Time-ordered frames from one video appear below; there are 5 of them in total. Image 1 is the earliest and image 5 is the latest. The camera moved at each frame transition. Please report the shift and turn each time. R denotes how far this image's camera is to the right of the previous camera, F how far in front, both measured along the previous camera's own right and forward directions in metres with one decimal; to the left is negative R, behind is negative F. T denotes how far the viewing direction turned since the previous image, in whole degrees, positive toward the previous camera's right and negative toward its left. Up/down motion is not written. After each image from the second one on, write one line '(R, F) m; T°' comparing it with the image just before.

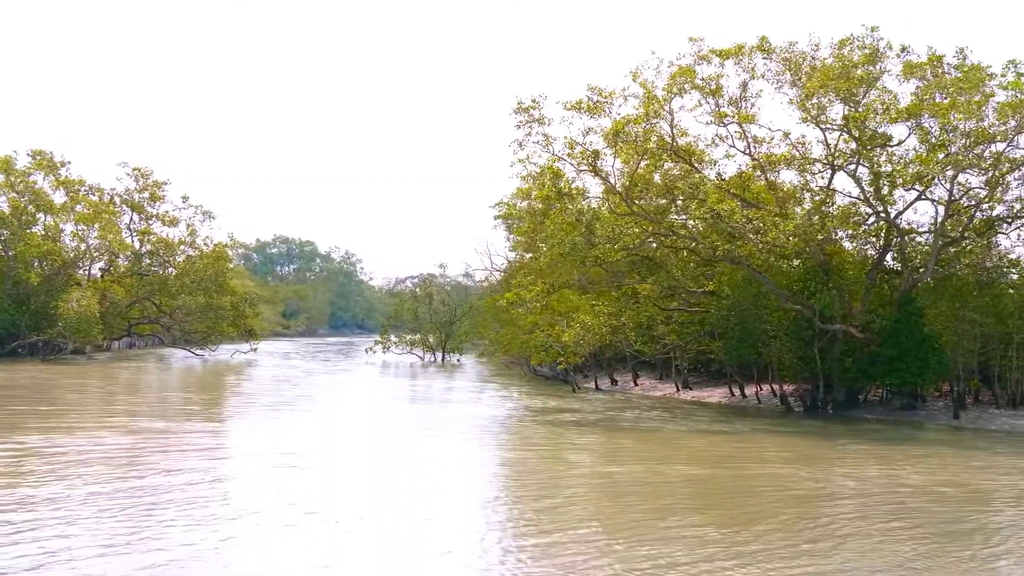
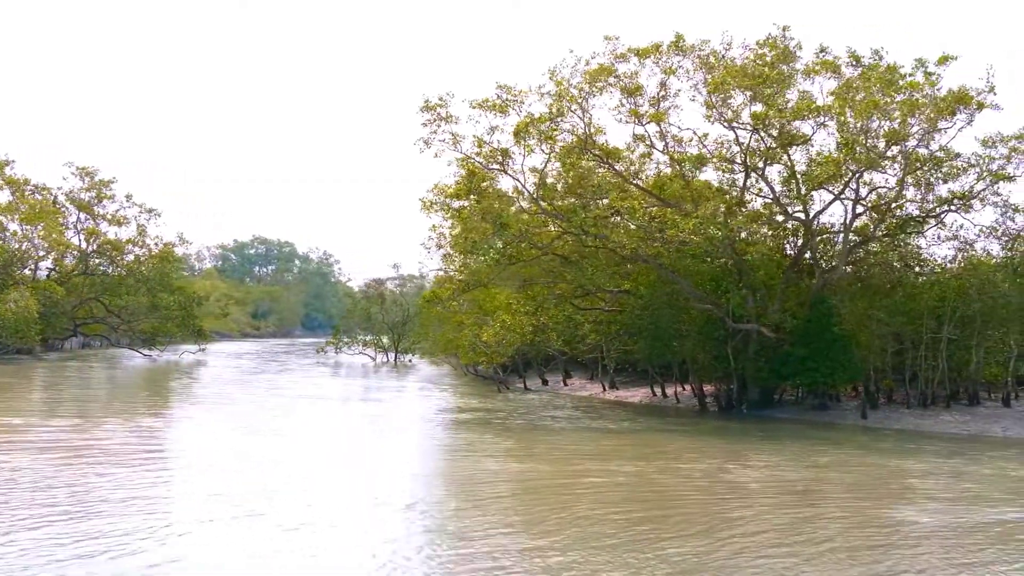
(+1.4, 0.0) m; 0°
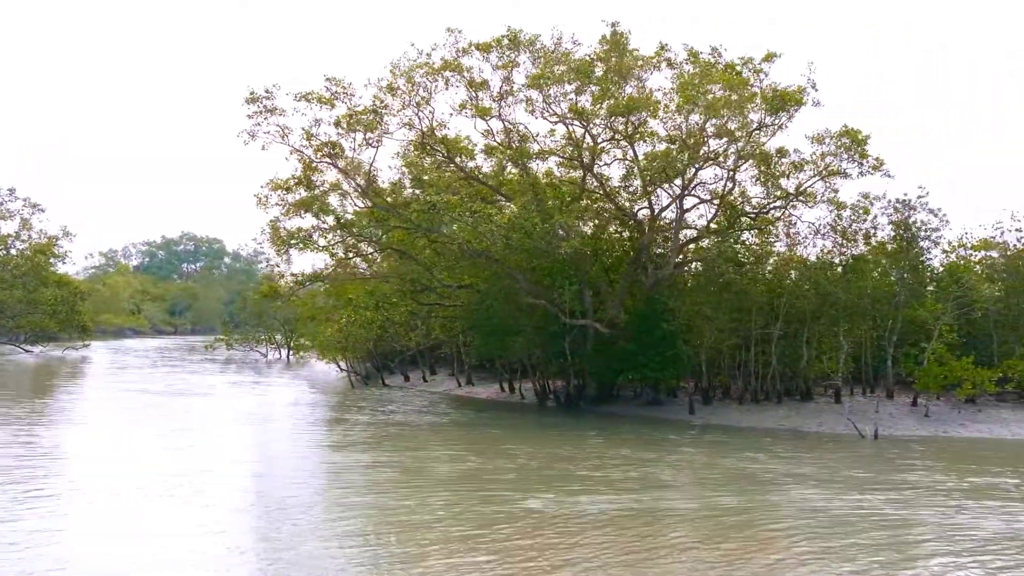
(+2.0, 0.0) m; +2°
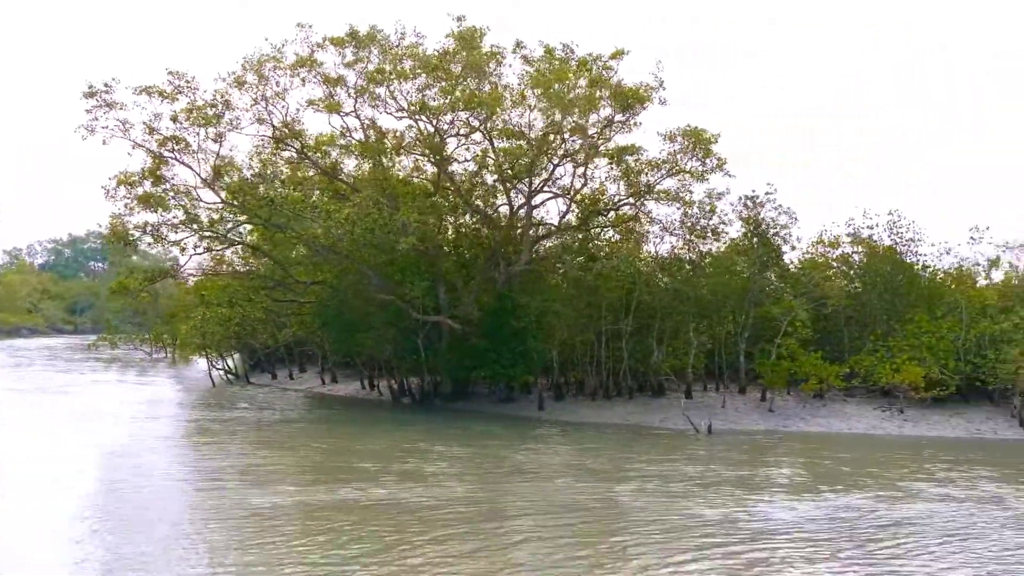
(+1.3, 0.0) m; +3°
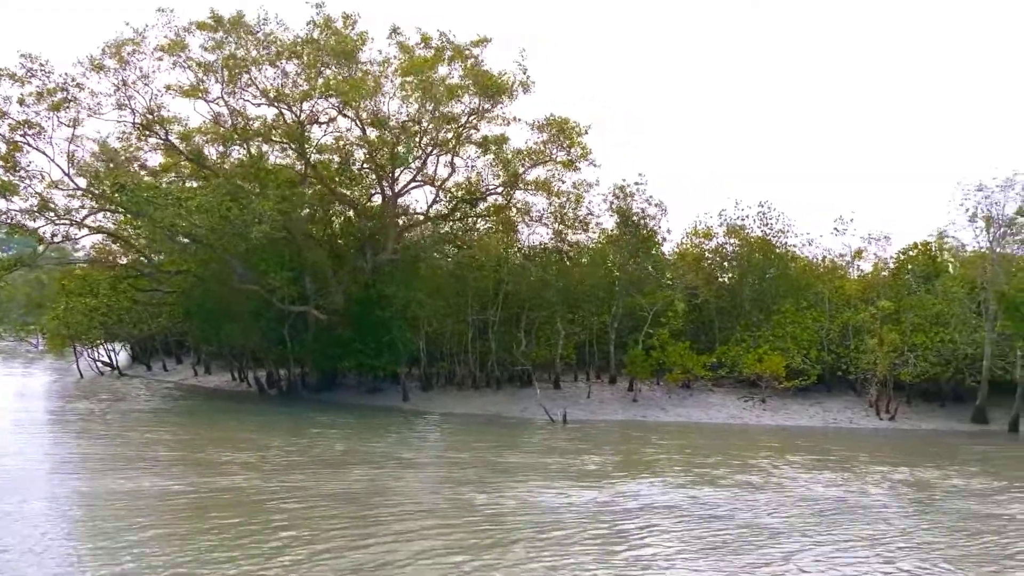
(+1.0, +0.1) m; +3°
